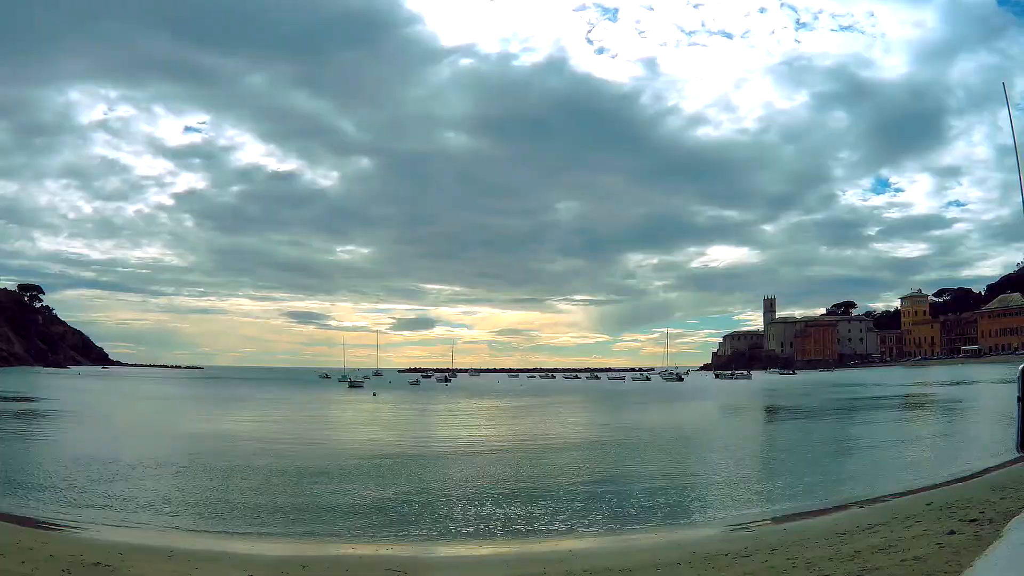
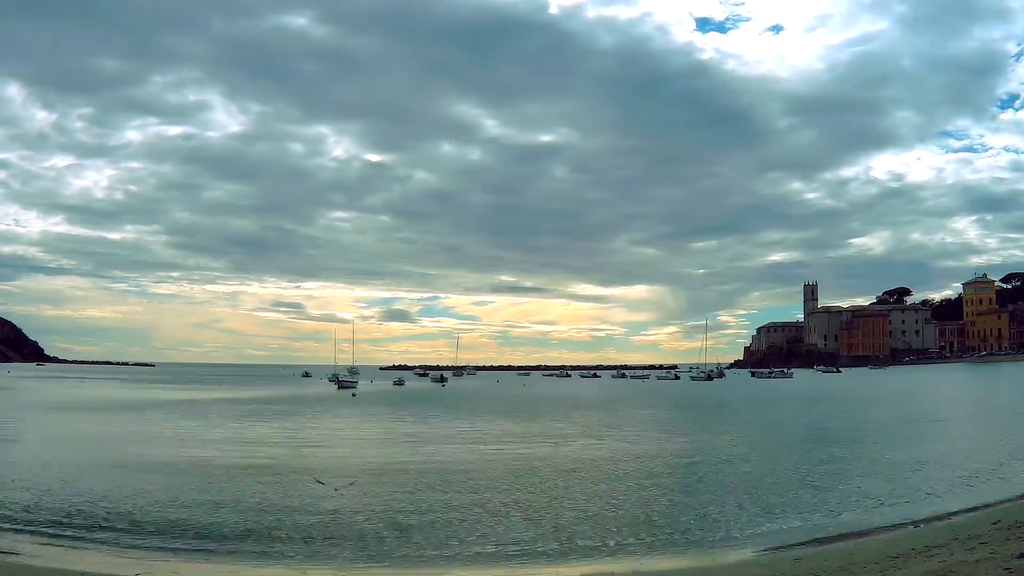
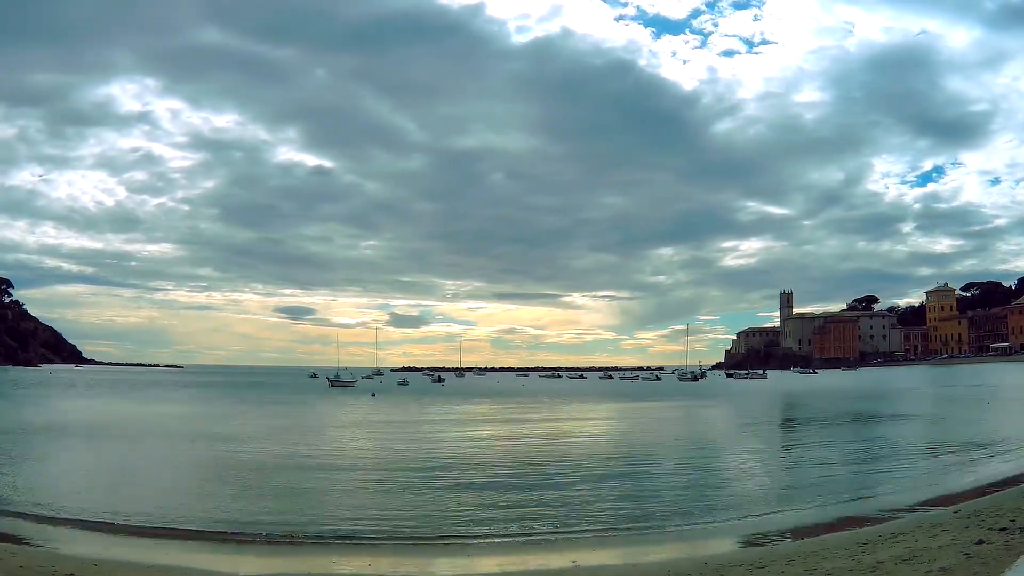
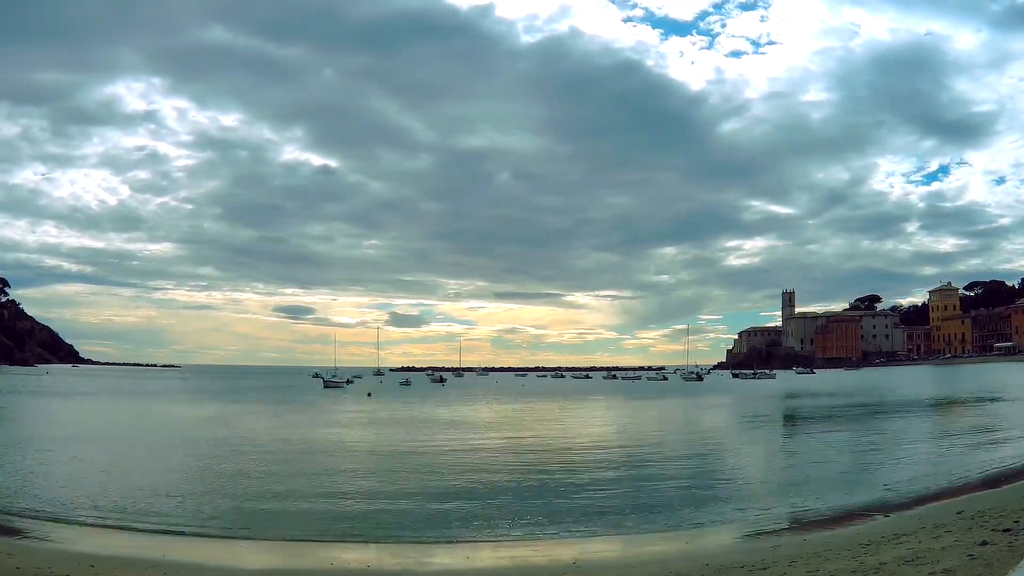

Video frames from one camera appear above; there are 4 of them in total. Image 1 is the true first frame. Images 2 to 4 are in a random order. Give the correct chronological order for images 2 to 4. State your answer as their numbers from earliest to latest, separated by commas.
3, 4, 2
